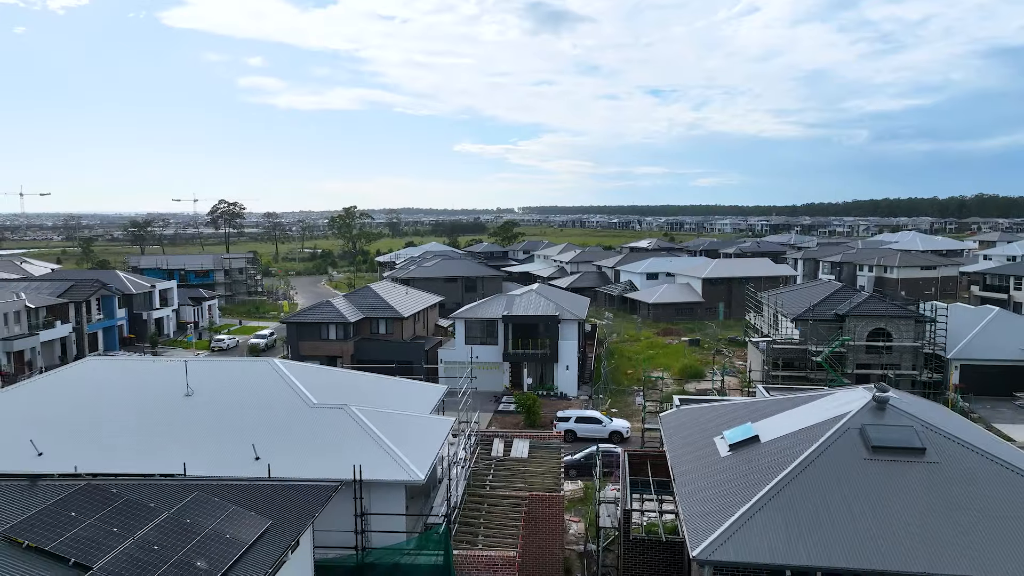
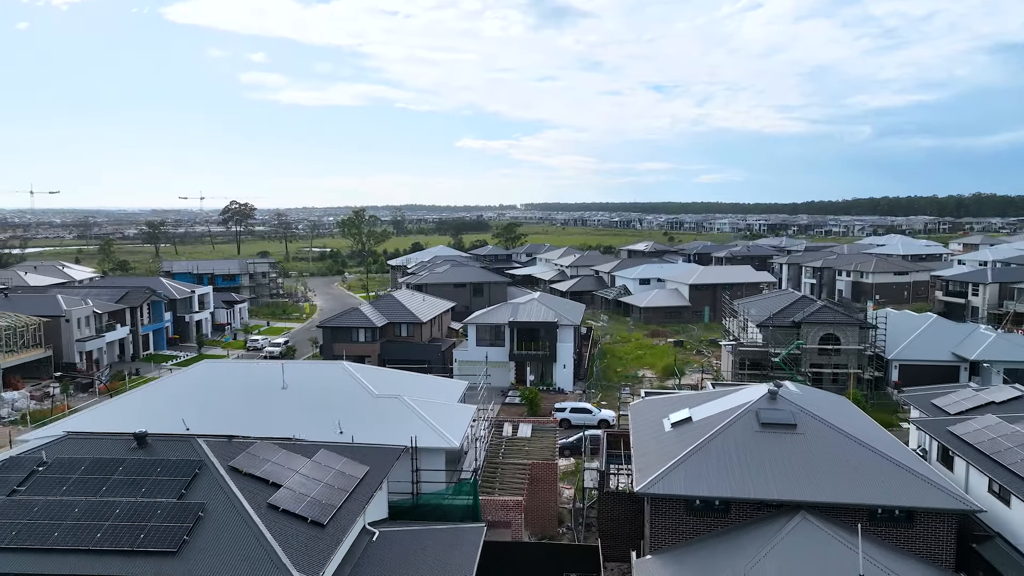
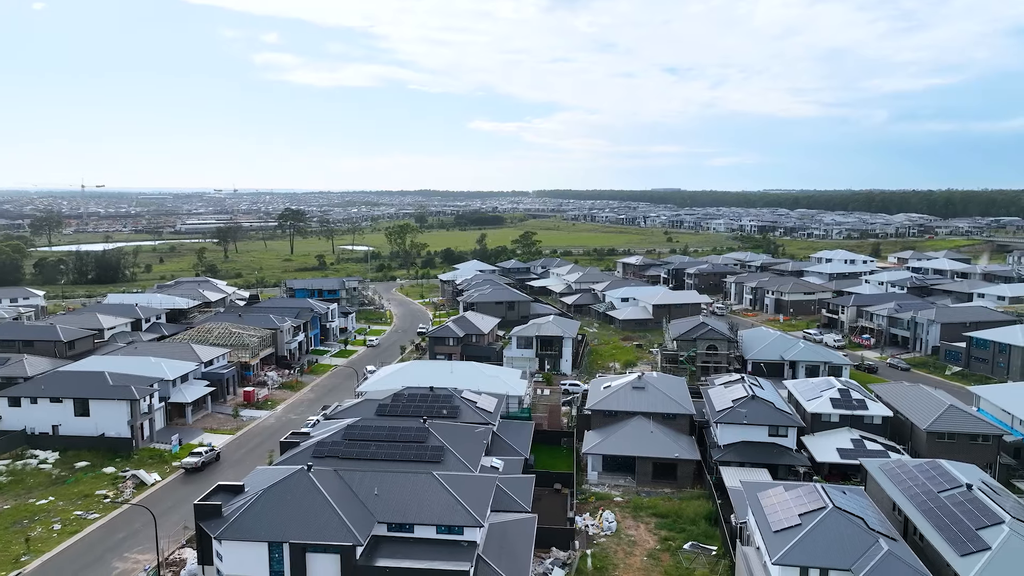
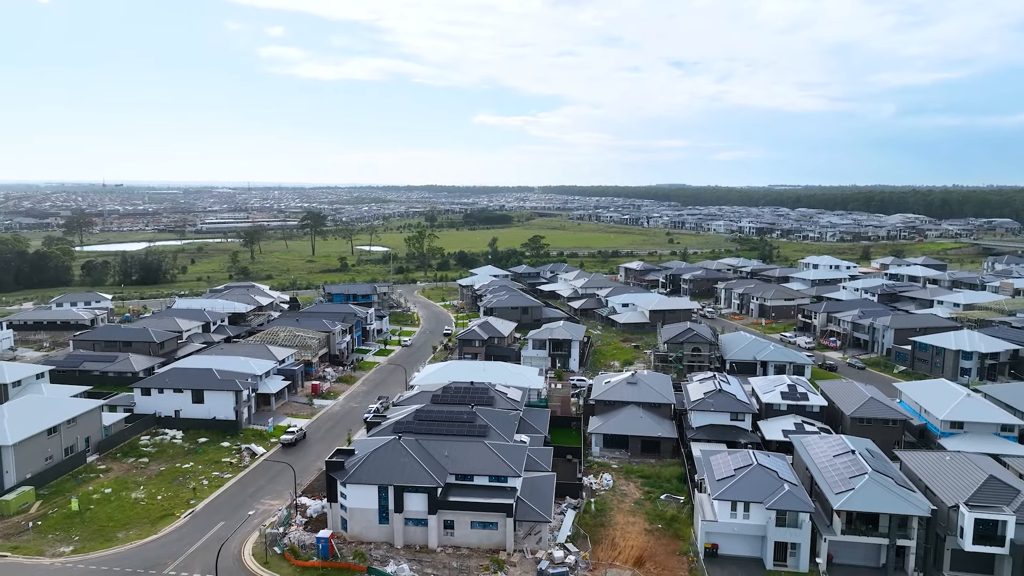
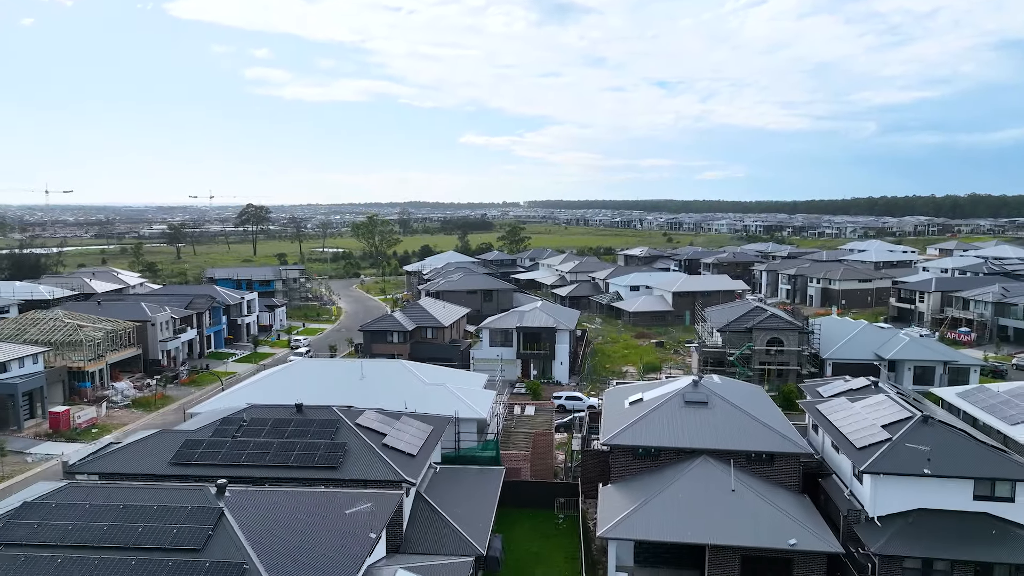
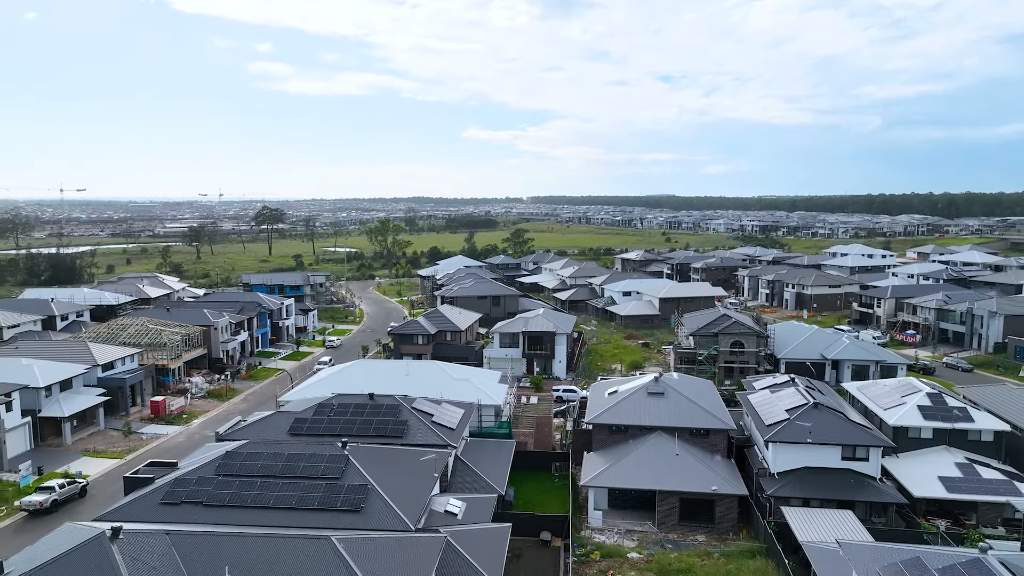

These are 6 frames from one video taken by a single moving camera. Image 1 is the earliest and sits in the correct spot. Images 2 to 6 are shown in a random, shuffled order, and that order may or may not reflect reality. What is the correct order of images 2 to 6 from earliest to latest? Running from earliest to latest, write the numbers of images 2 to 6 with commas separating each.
2, 5, 6, 3, 4
